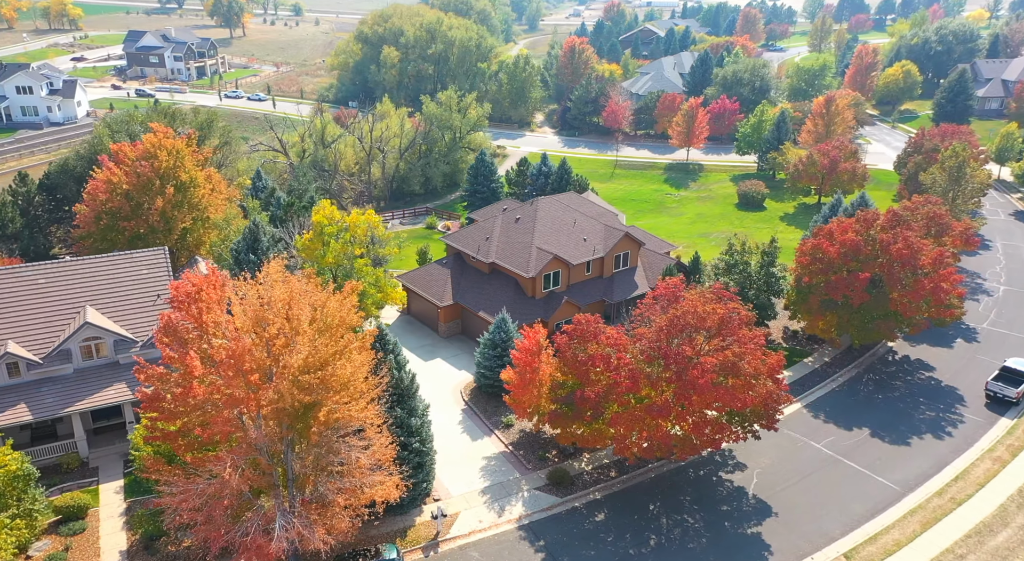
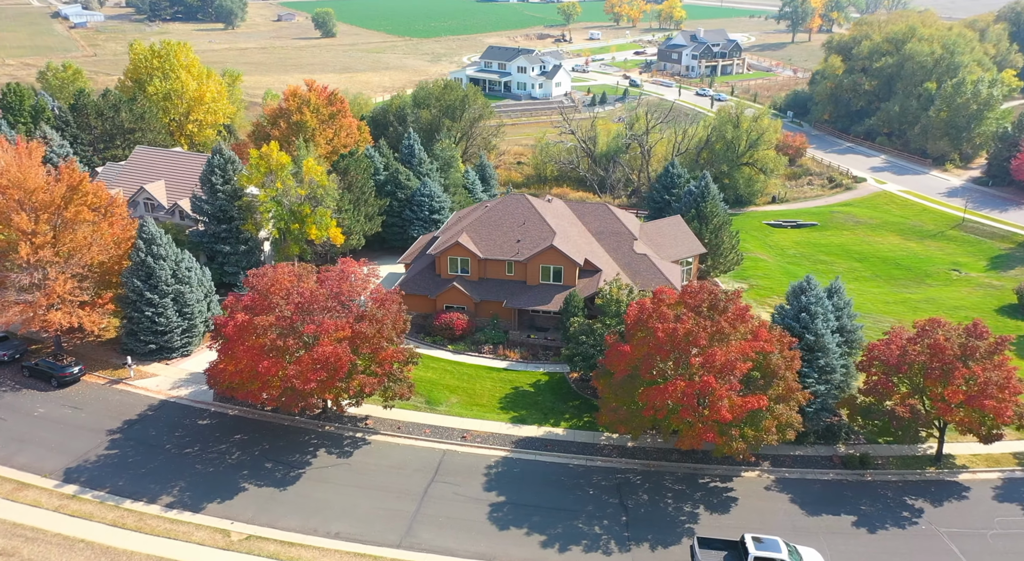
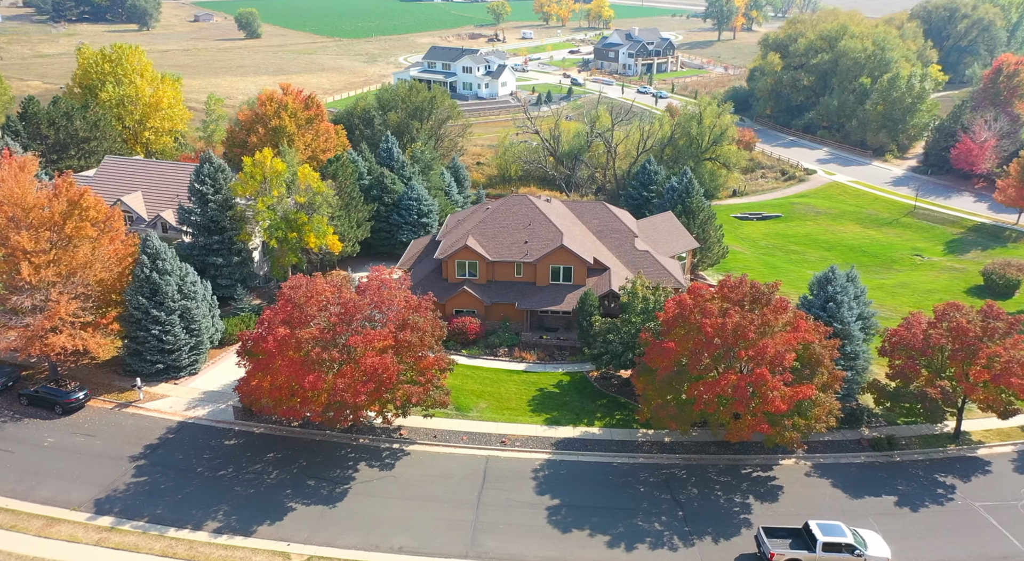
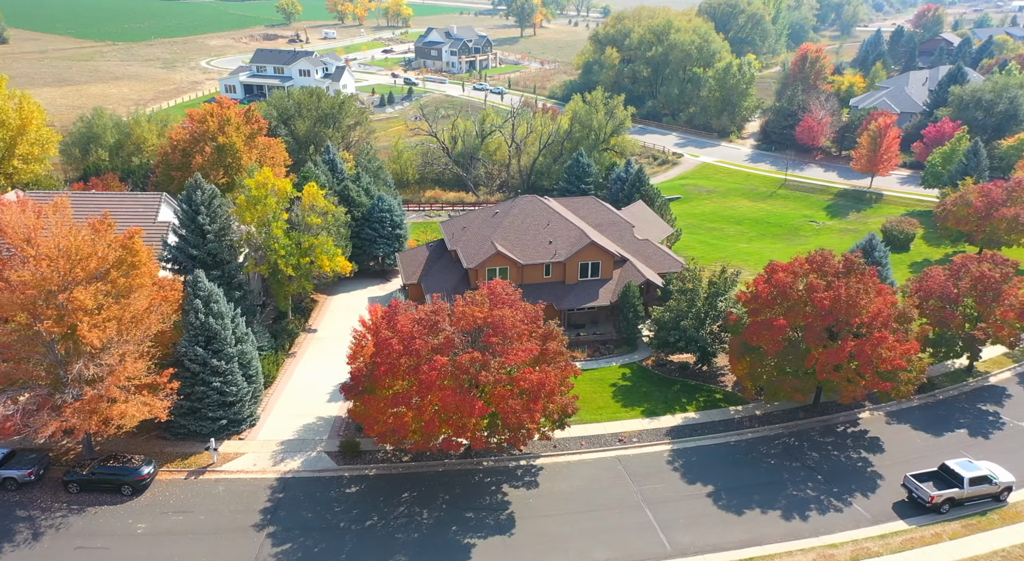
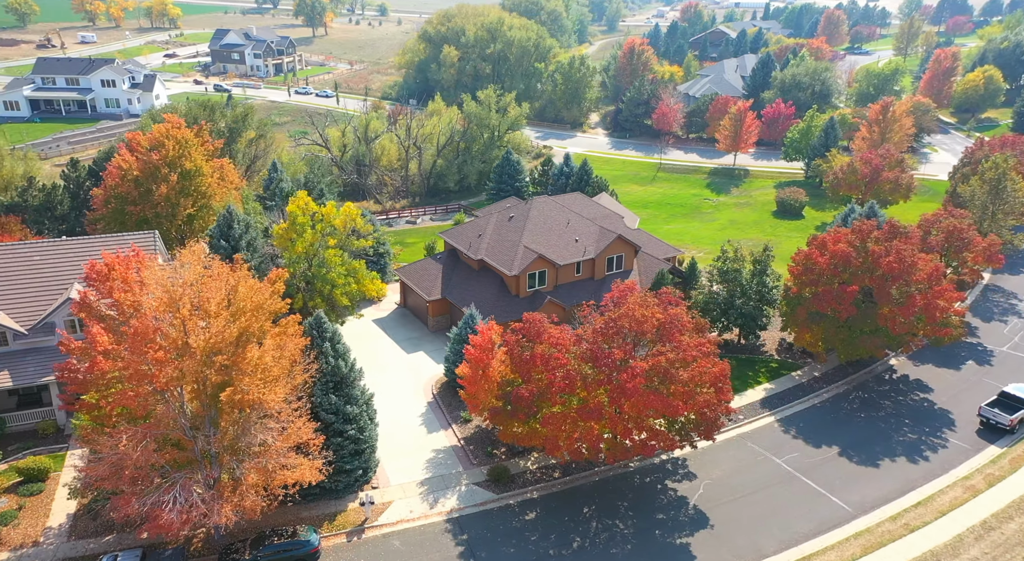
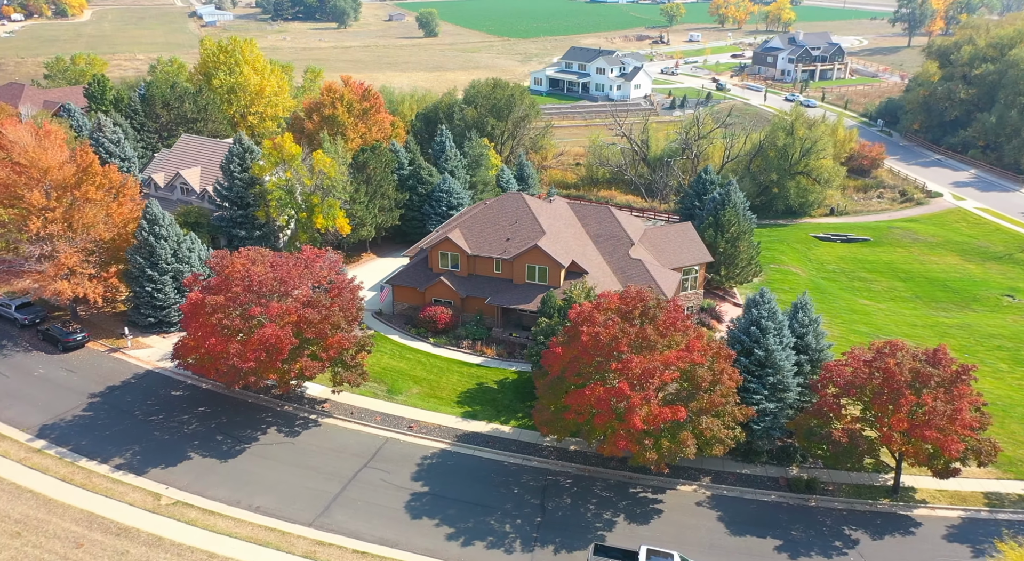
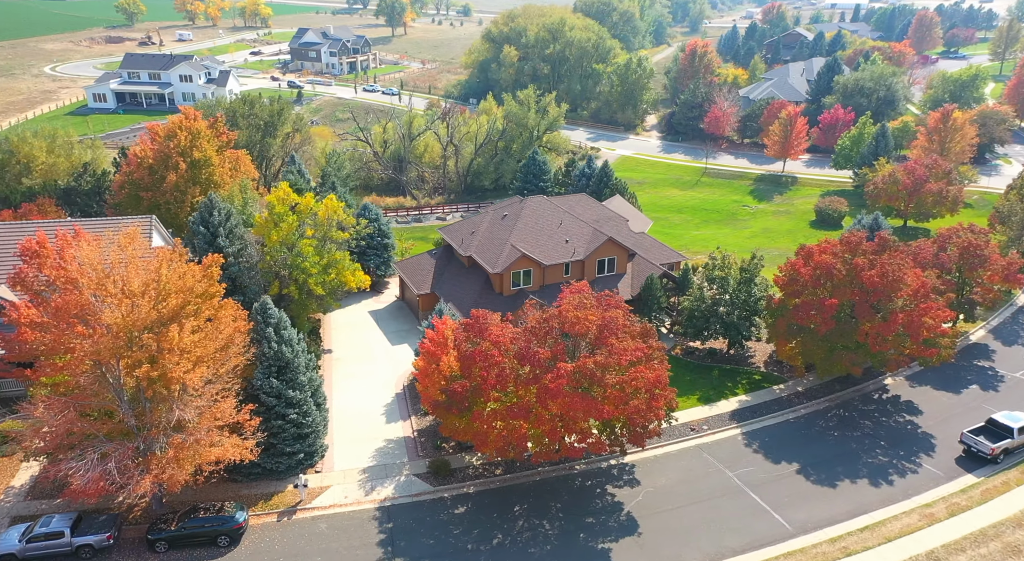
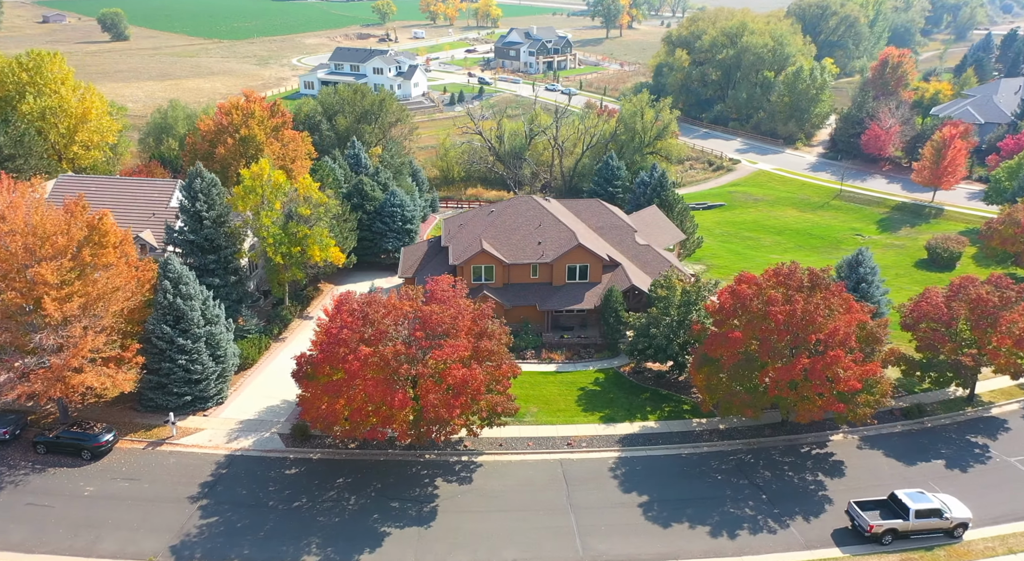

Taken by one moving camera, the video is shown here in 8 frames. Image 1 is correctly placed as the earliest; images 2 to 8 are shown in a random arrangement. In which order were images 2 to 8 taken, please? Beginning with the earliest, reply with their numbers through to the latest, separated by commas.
5, 7, 4, 8, 3, 2, 6
